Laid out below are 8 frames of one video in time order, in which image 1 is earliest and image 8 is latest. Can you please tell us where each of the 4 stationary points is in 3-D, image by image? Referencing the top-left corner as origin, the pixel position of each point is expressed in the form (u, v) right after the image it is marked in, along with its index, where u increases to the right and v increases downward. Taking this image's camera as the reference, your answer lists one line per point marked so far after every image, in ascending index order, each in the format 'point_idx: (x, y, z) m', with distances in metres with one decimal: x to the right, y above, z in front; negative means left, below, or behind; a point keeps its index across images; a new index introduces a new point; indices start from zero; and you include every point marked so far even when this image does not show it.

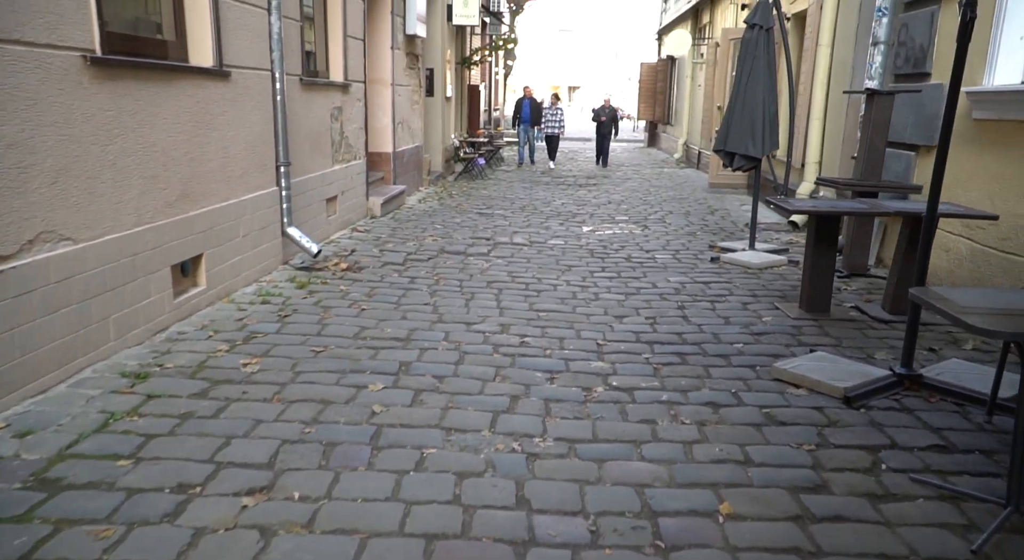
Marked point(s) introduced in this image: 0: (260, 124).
0: (-1.8, +1.1, +6.0) m
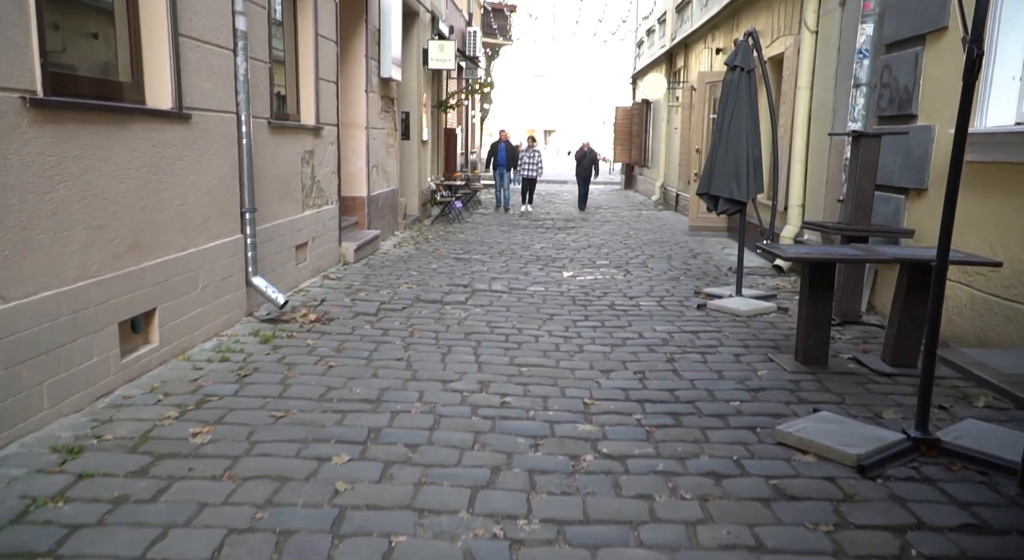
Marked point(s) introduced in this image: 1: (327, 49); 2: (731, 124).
0: (-1.9, +0.7, +5.7) m
1: (-1.9, +2.3, +8.8) m
2: (+1.9, +1.4, +7.7) m
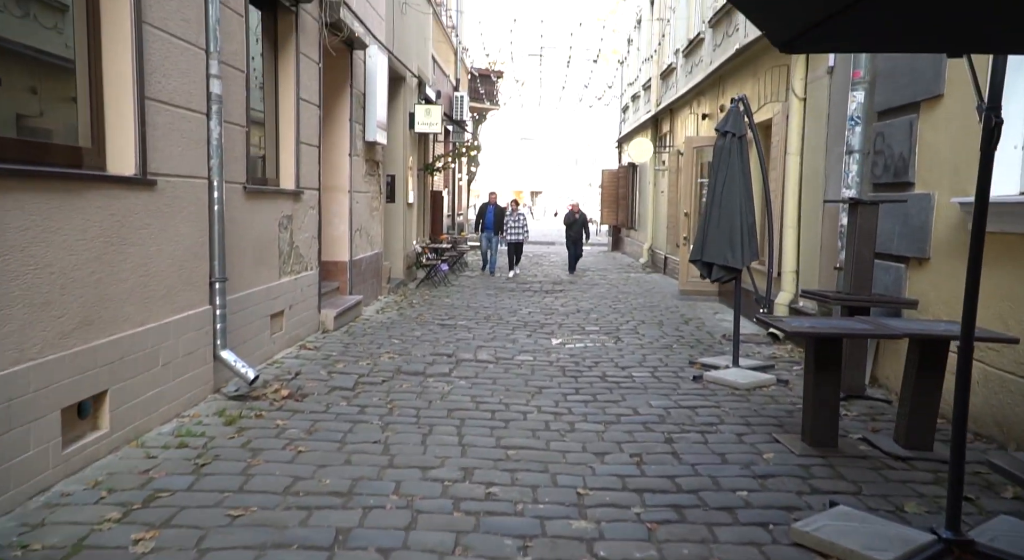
0: (-2.0, +0.3, +5.4) m
1: (-2.0, +1.7, +8.6) m
2: (+1.8, +0.8, +7.5) m
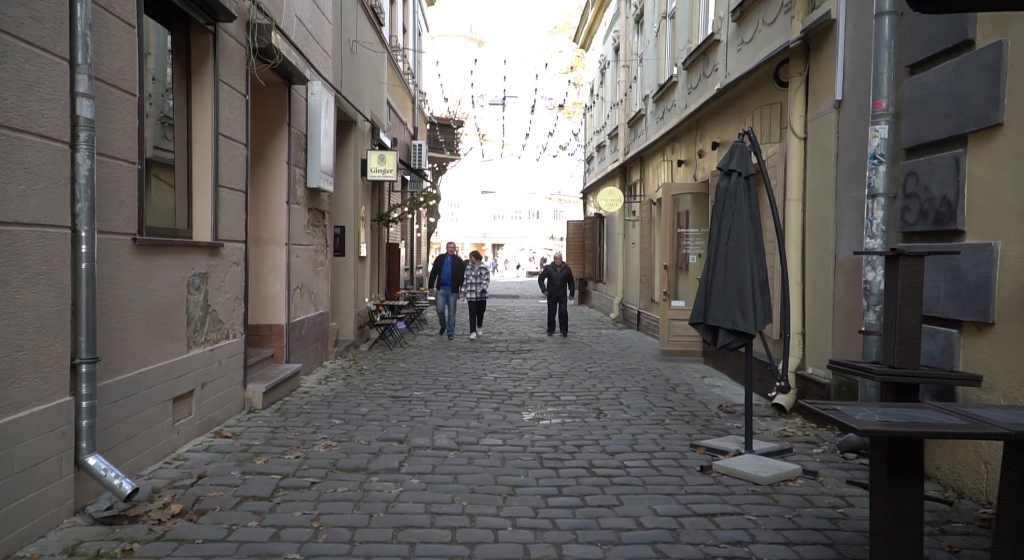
0: (-2.1, -0.1, +3.9) m
1: (-2.3, +1.1, +7.2) m
2: (+1.6, +0.3, +6.2) m
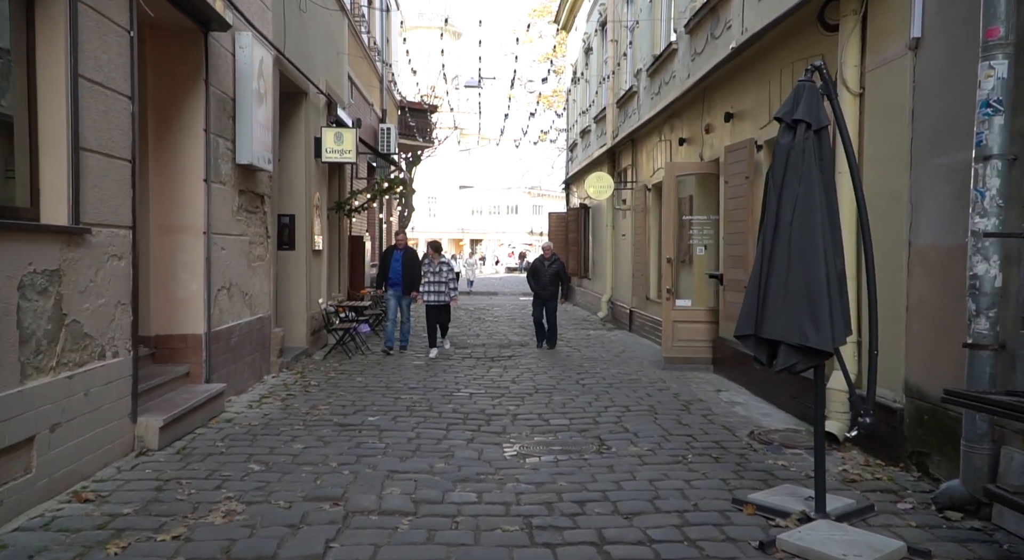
0: (-2.2, -0.1, +2.0) m
1: (-2.5, +1.1, +5.3) m
2: (+1.4, +0.3, +4.4) m
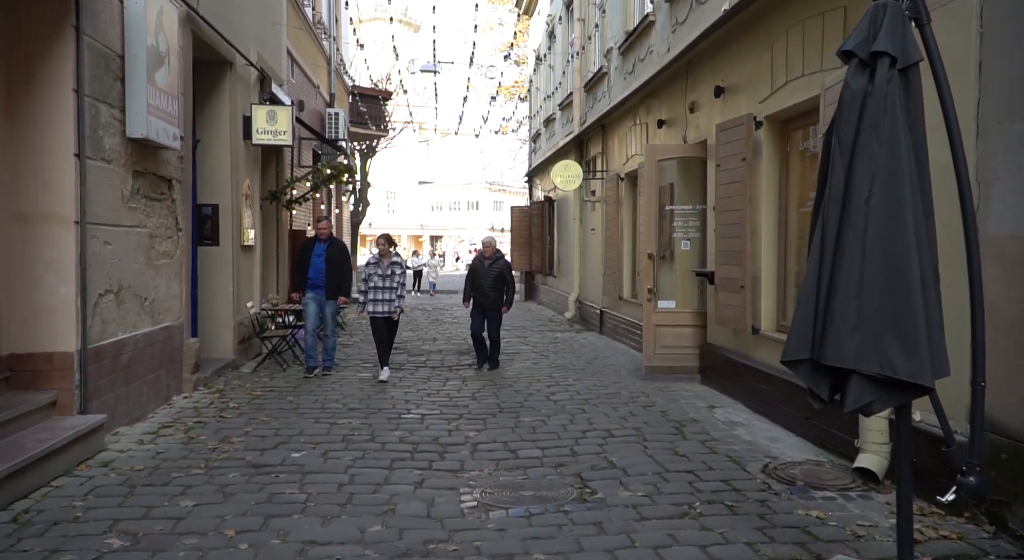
0: (-2.3, -0.2, +0.5) m
1: (-2.7, +1.1, +3.8) m
2: (+1.3, +0.3, +3.1) m
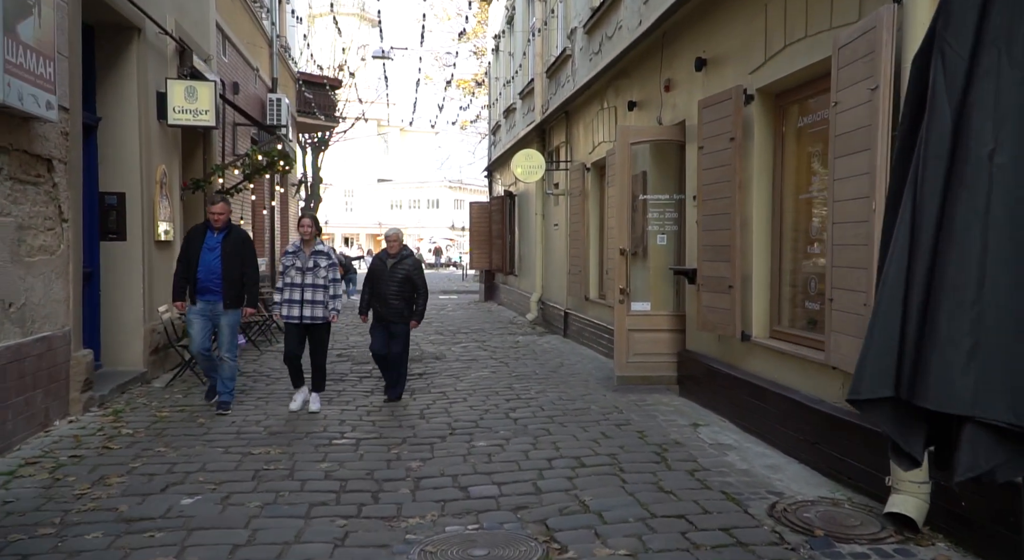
0: (-2.3, -0.2, -0.7) m
1: (-2.9, +1.1, +2.5) m
2: (+1.1, +0.3, +2.0) m
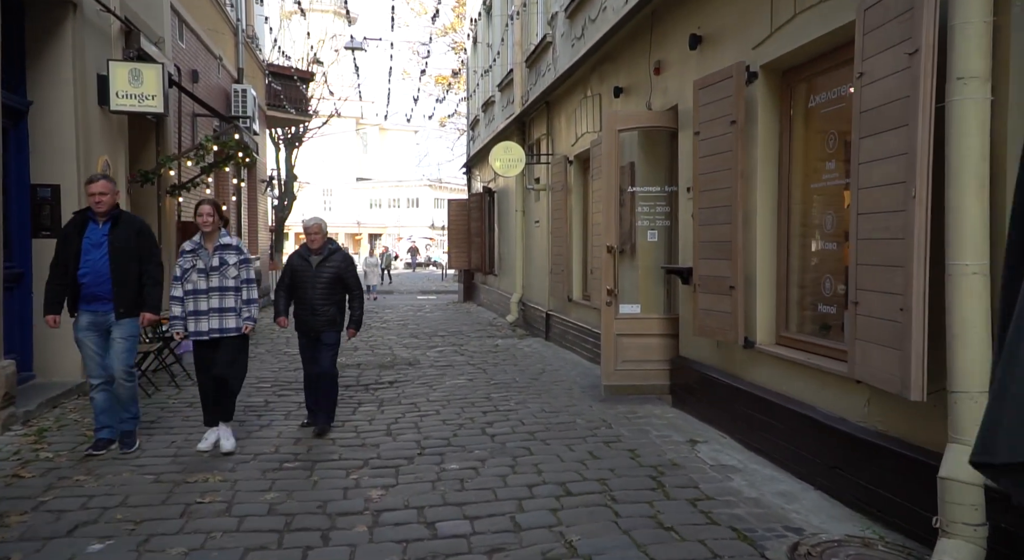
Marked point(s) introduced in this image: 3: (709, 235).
0: (-2.3, -0.2, -1.5) m
1: (-2.9, +1.0, +1.7) m
2: (+1.1, +0.3, +1.2) m
3: (+1.5, +0.3, +6.5) m
